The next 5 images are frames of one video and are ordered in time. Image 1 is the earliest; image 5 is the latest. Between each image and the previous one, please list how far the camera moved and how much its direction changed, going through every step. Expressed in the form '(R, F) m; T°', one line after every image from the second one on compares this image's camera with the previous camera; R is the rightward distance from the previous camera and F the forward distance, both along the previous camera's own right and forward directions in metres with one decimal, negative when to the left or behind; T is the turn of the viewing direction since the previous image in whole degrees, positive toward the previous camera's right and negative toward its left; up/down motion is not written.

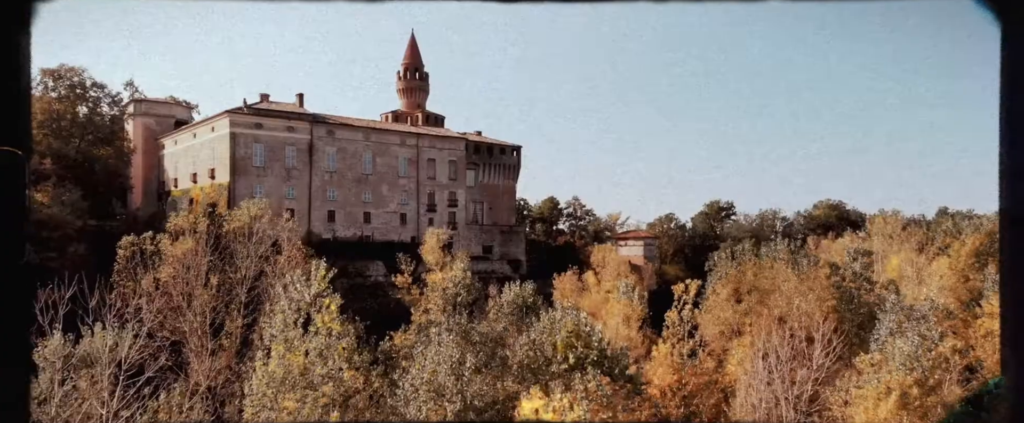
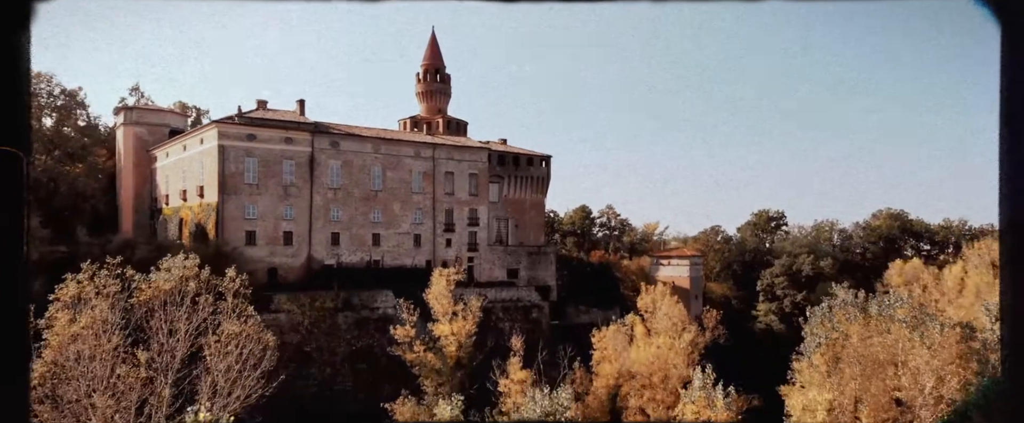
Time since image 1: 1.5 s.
(+0.1, +4.1) m; -2°
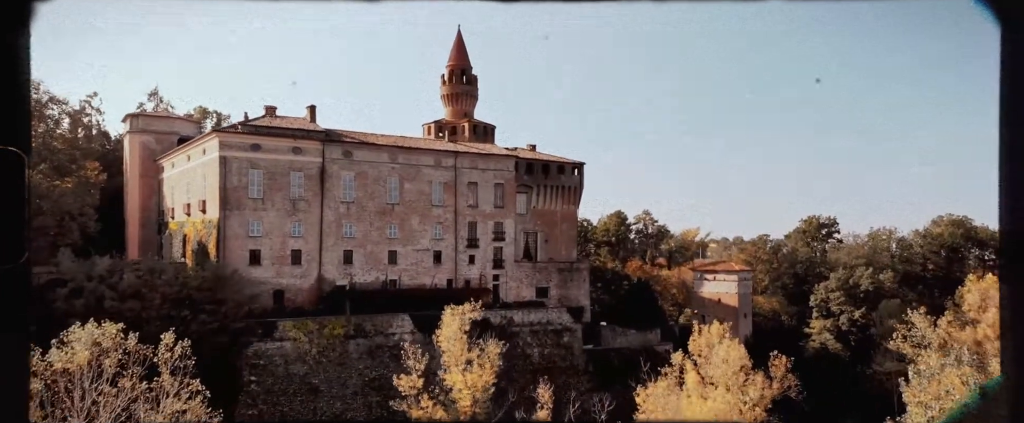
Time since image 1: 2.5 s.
(+0.2, +2.7) m; -3°
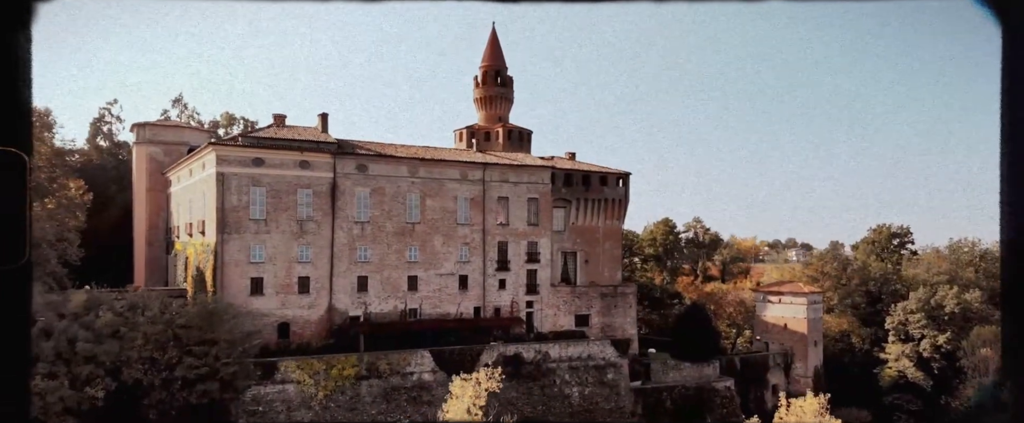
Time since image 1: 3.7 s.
(+0.3, +3.2) m; -4°
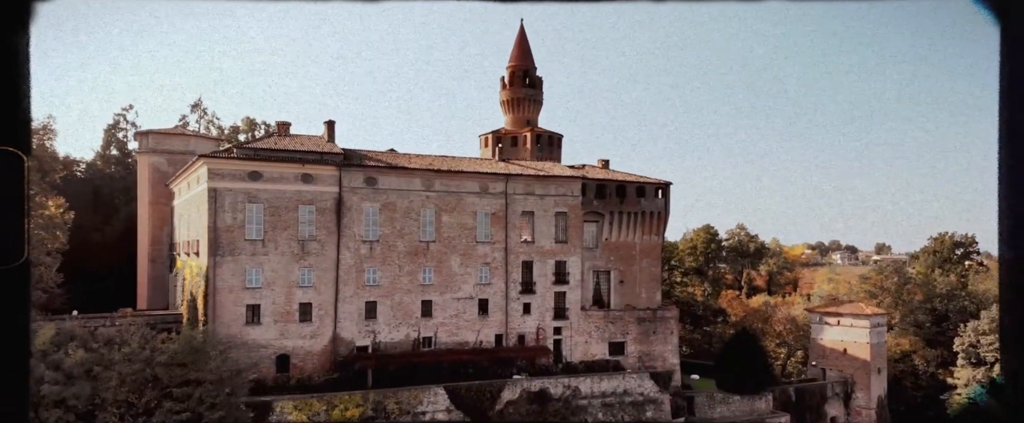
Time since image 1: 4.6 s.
(+0.3, +2.5) m; -3°
